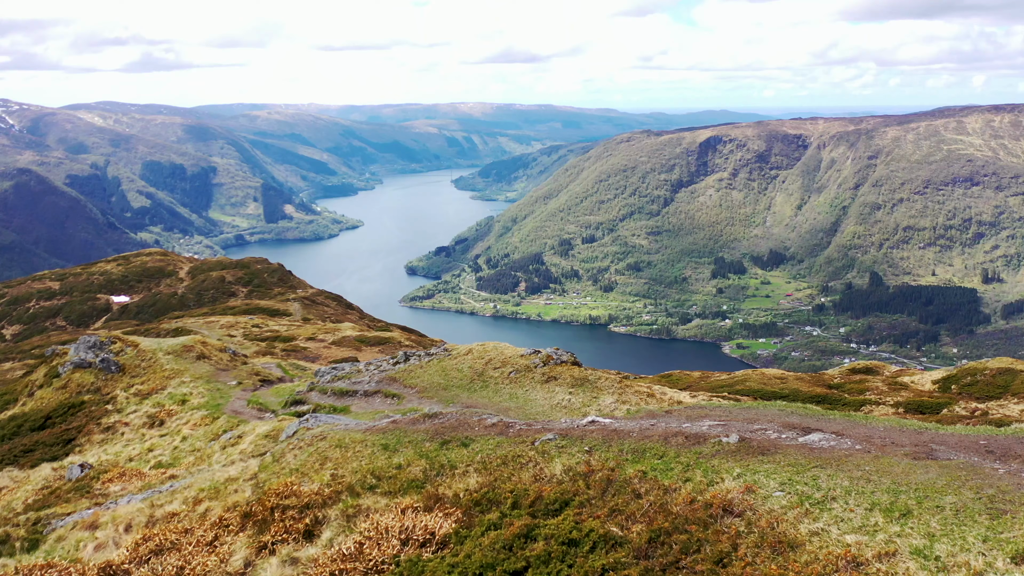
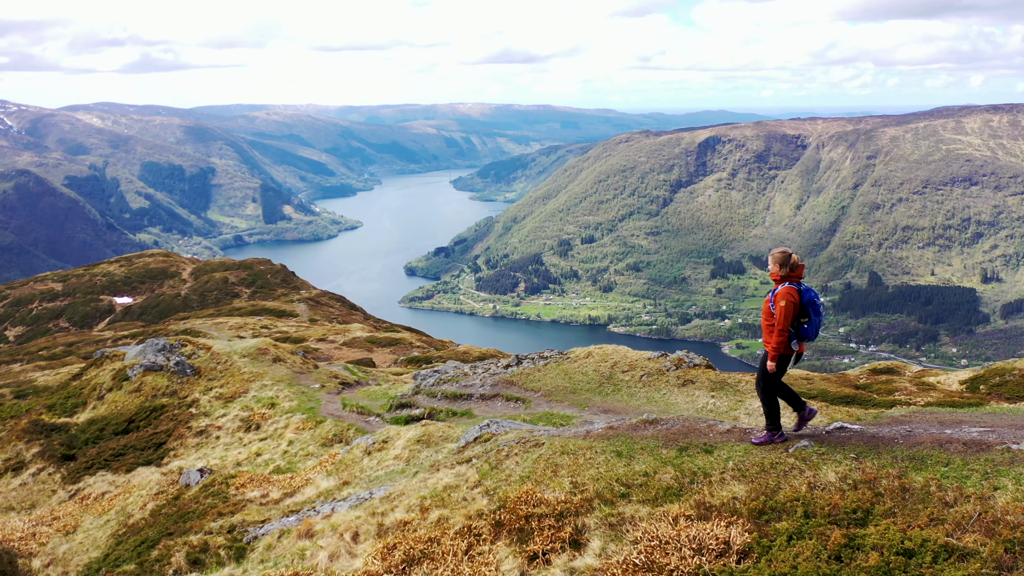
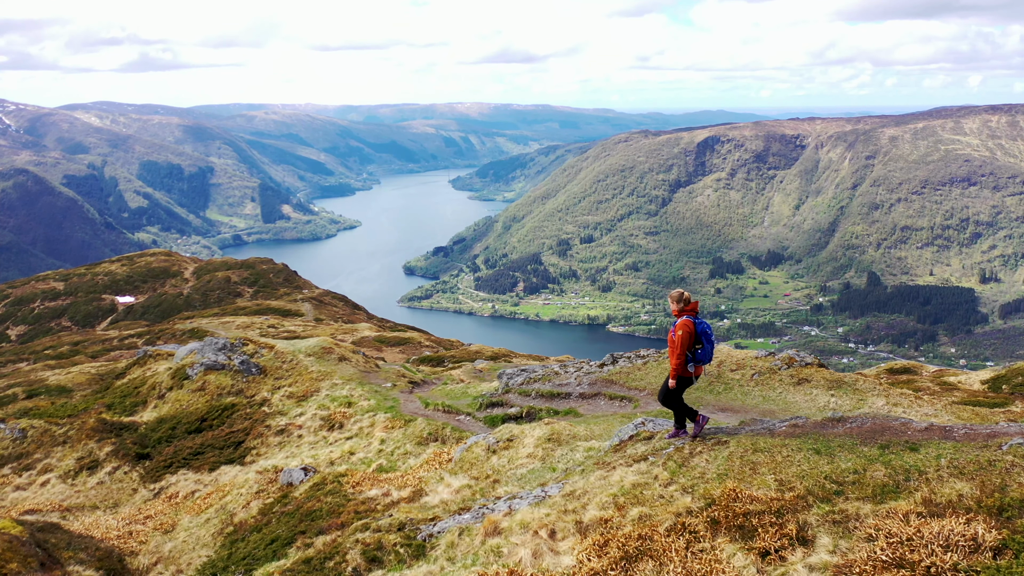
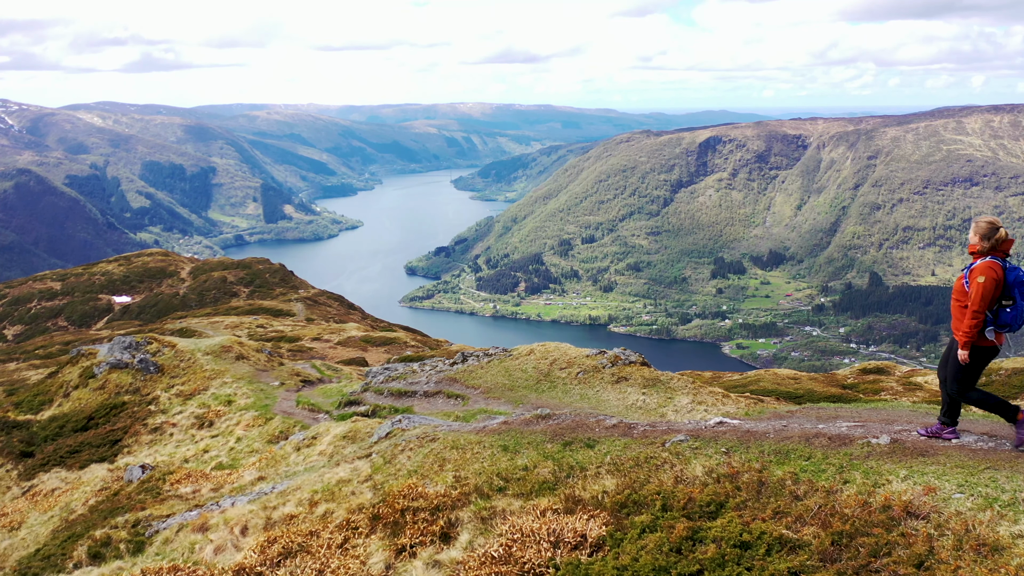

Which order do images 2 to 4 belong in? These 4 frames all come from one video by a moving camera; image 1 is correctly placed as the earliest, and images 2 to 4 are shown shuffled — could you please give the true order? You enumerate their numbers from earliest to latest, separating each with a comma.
4, 2, 3
